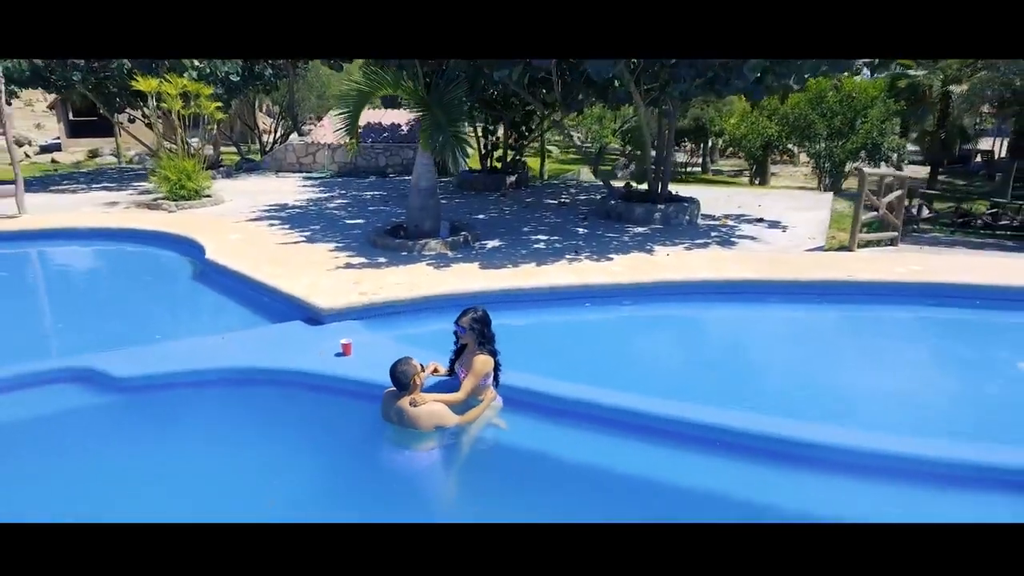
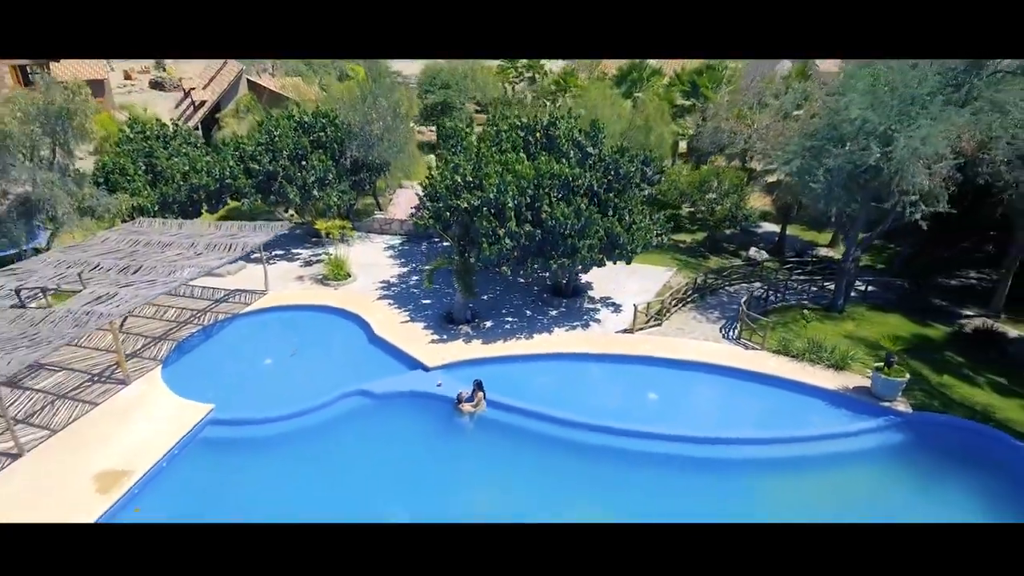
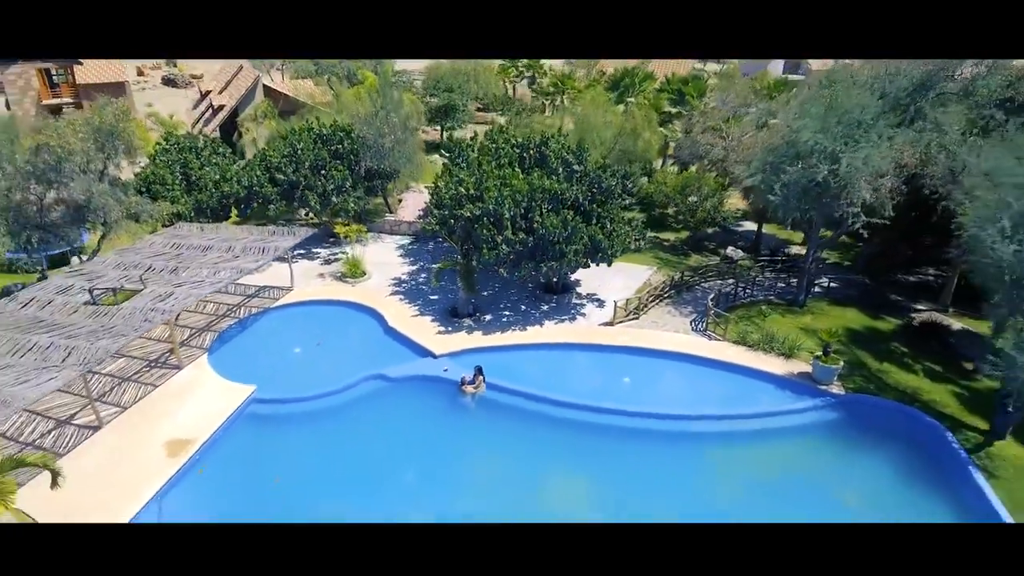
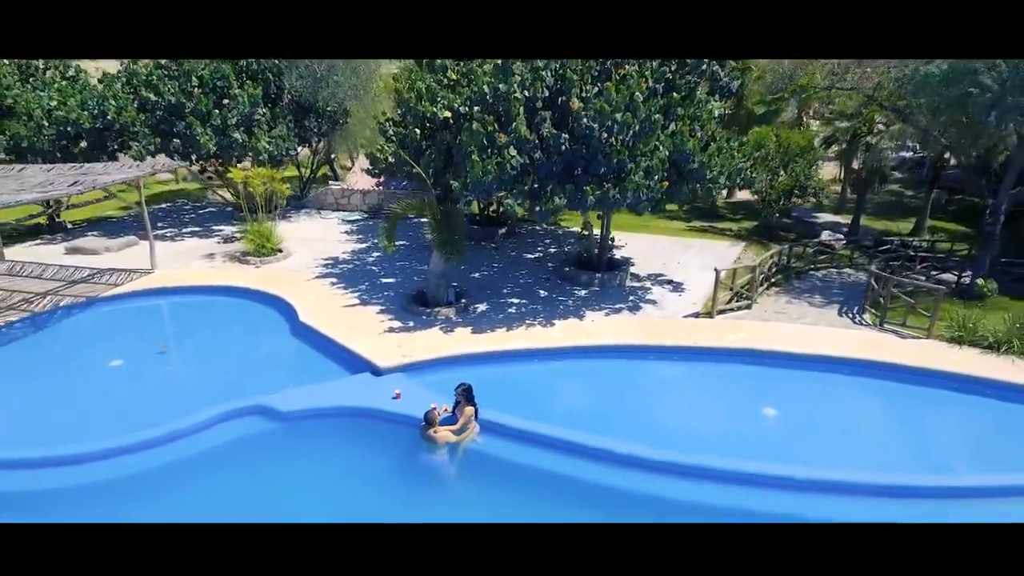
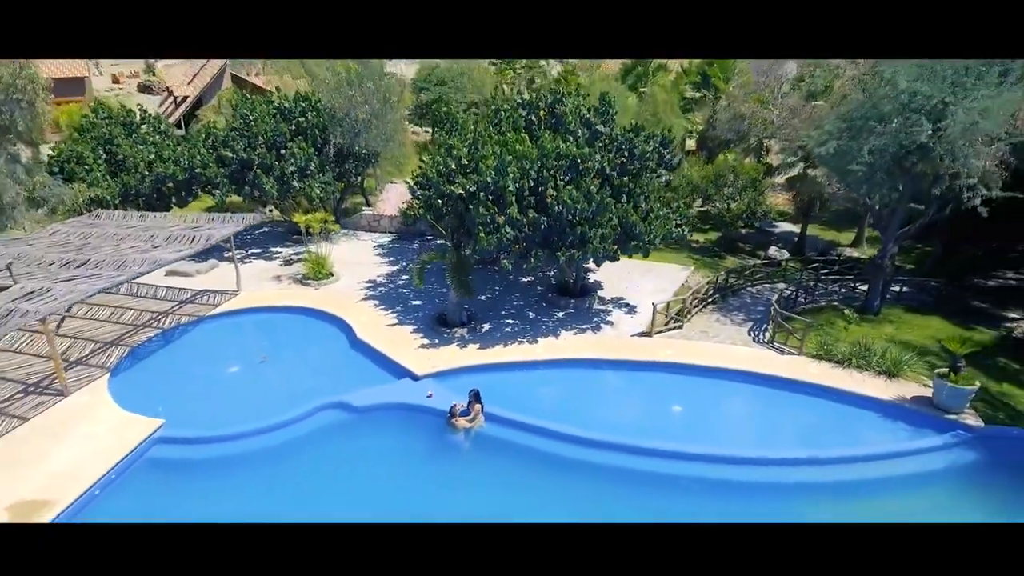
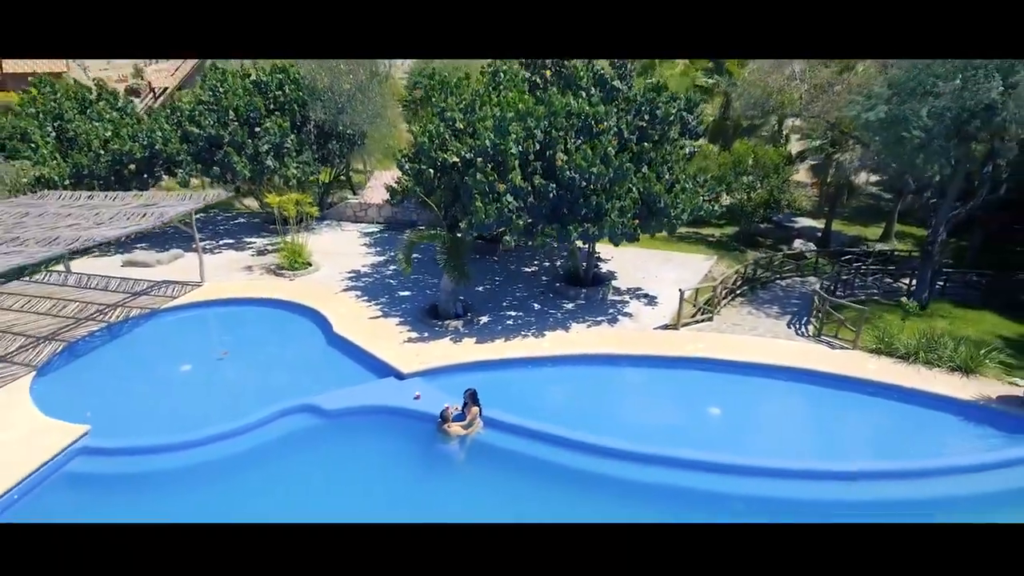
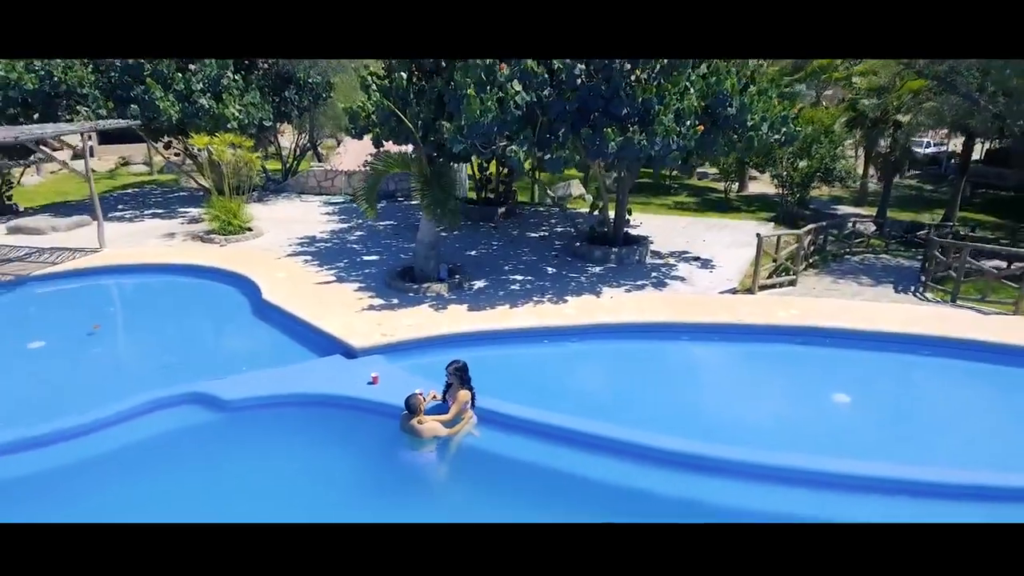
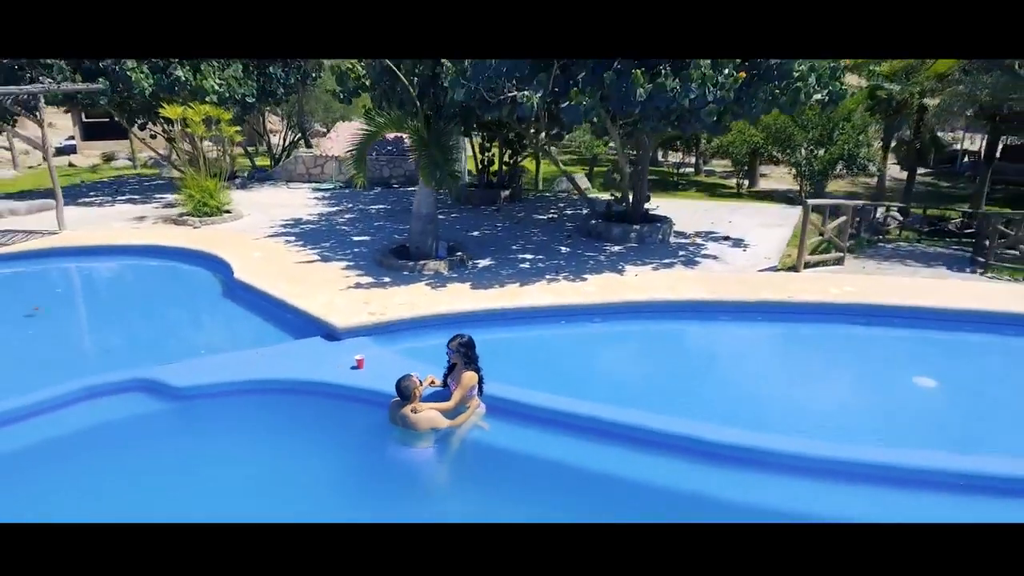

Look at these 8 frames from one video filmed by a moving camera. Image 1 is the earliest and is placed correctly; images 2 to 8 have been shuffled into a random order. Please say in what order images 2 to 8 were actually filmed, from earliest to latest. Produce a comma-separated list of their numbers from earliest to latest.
8, 7, 4, 6, 5, 2, 3
